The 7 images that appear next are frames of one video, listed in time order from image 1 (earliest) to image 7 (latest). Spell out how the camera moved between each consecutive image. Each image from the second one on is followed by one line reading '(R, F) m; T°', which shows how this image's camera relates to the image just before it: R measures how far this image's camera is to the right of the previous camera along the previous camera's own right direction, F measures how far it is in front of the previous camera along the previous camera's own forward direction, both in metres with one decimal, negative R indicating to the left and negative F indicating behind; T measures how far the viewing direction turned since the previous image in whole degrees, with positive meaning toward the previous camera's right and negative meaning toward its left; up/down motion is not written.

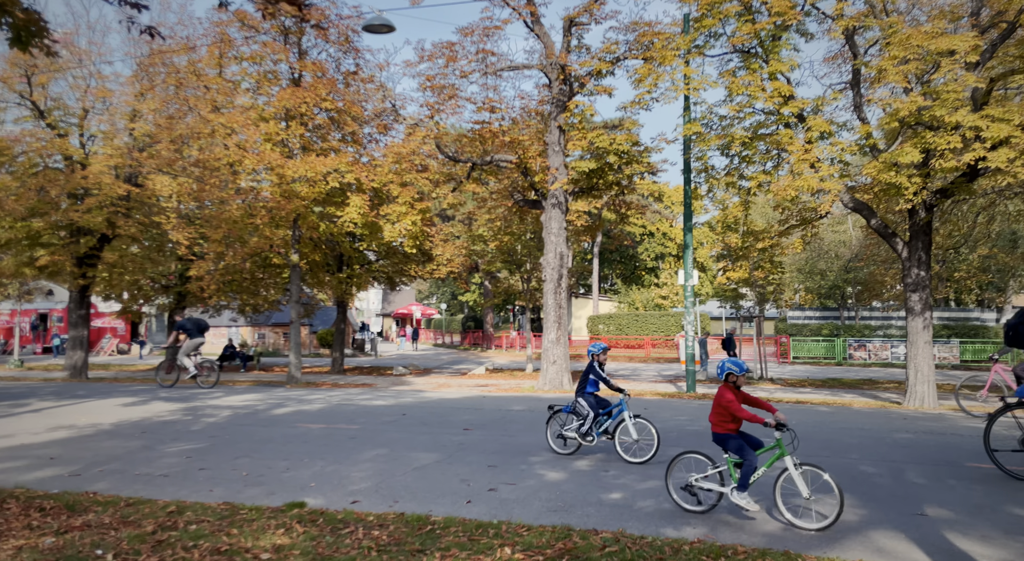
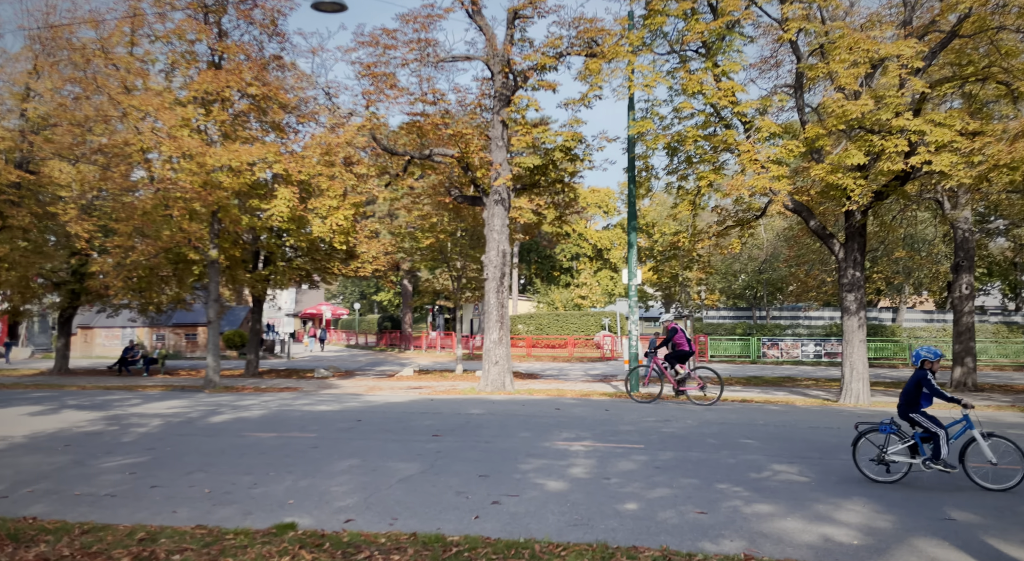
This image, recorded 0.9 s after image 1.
(-0.7, +0.6) m; +7°
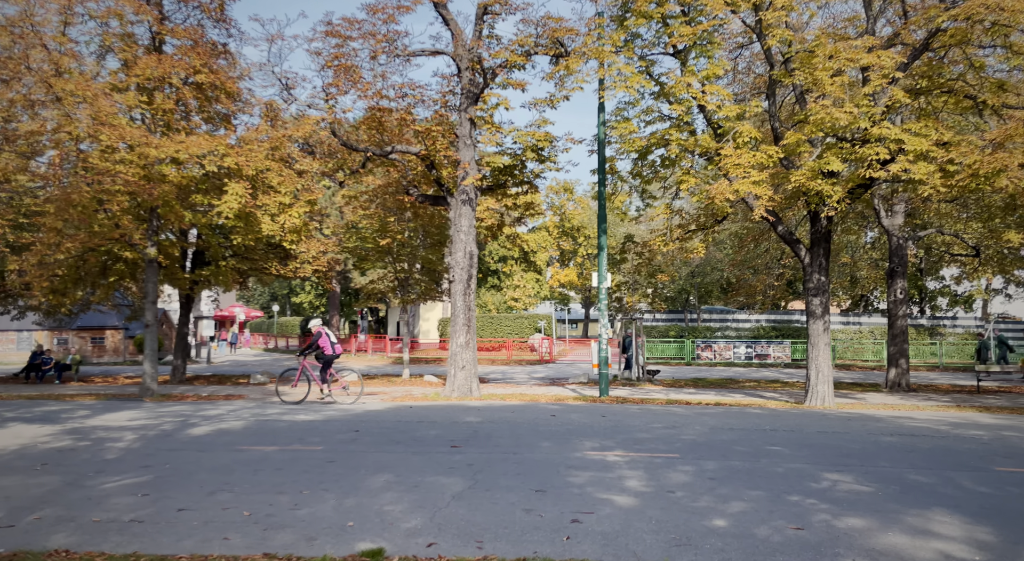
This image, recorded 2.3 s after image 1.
(-1.2, +0.5) m; +6°
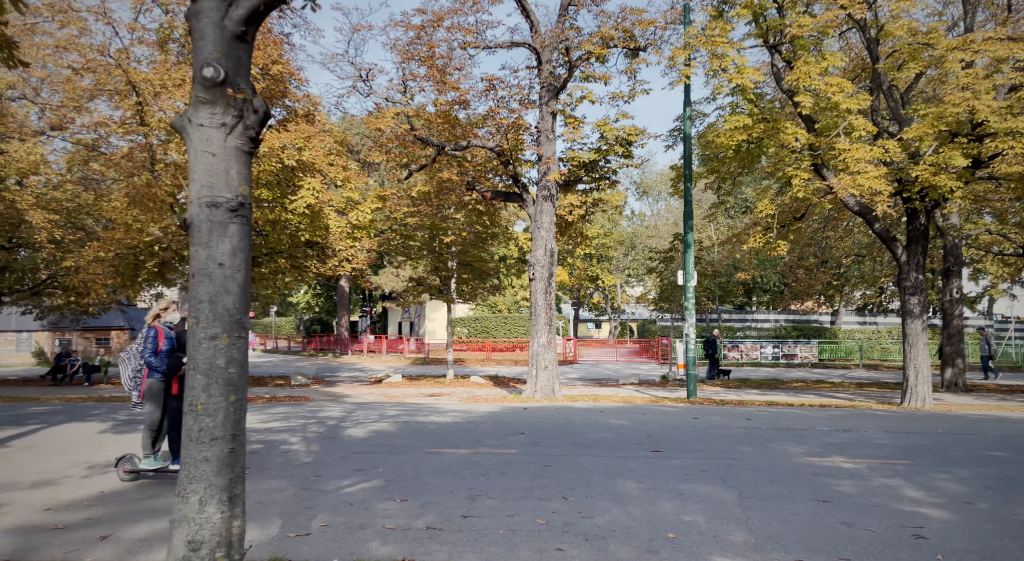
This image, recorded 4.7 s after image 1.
(-2.2, +0.4) m; +1°
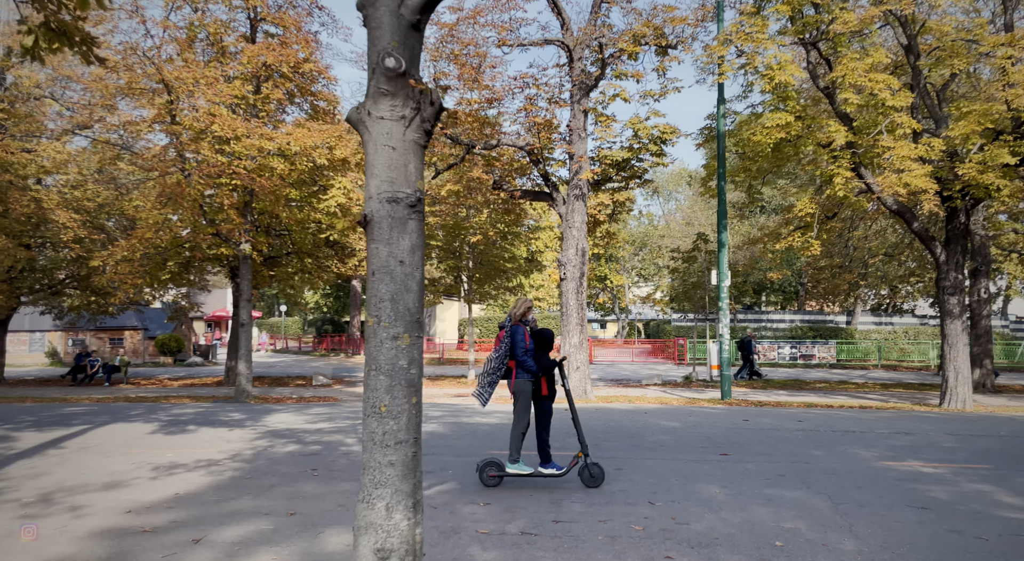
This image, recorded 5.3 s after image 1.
(-0.6, +0.1) m; 0°
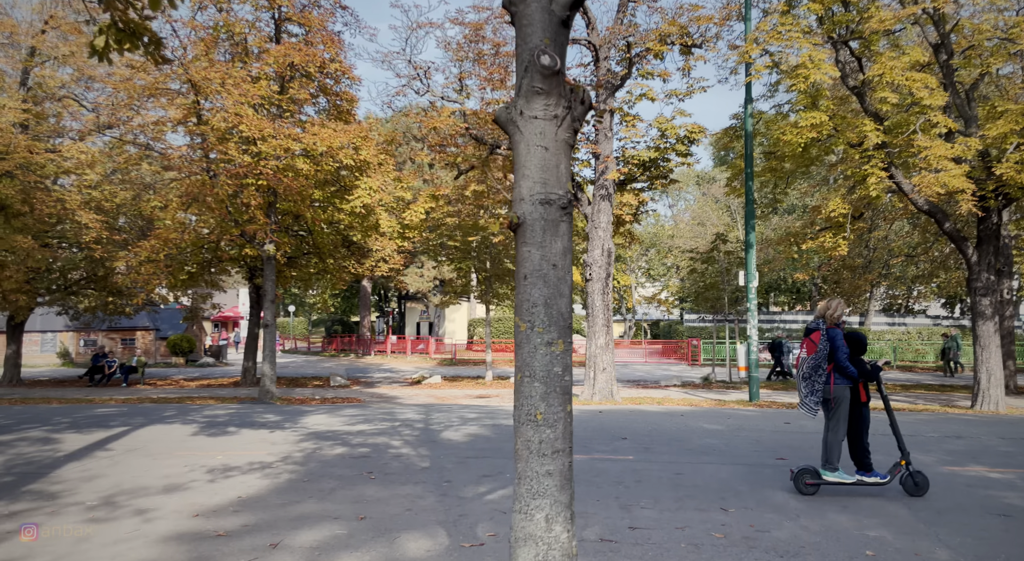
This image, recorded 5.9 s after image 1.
(-0.5, +0.1) m; 0°
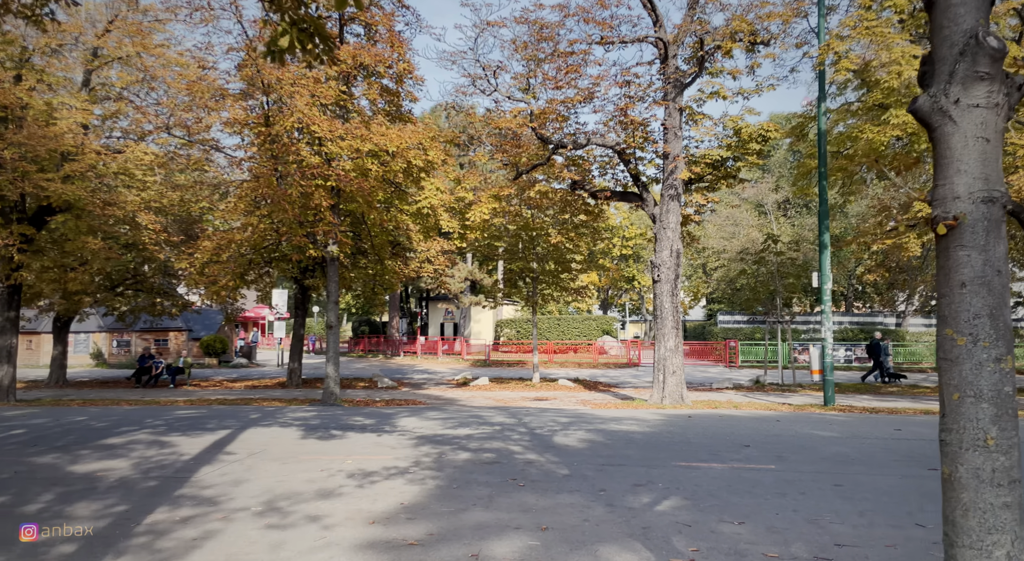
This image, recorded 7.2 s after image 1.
(-1.2, +0.2) m; -1°
